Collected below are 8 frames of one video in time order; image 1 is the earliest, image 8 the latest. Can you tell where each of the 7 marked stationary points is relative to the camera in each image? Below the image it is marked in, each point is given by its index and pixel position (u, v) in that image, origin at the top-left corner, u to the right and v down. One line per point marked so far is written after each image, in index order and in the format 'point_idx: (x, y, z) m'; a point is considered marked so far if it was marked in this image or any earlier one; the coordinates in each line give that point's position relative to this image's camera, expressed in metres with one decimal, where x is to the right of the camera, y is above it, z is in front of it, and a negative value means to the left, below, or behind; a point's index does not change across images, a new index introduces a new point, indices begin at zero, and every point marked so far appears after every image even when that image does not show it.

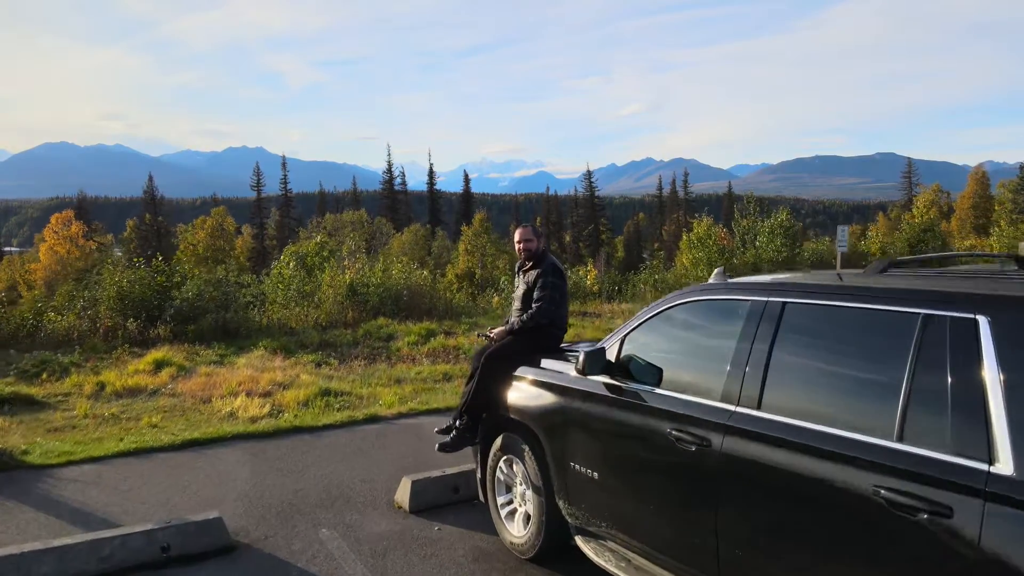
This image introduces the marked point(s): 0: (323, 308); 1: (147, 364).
0: (-3.3, -0.4, +12.9) m
1: (-4.1, -0.9, +8.1) m
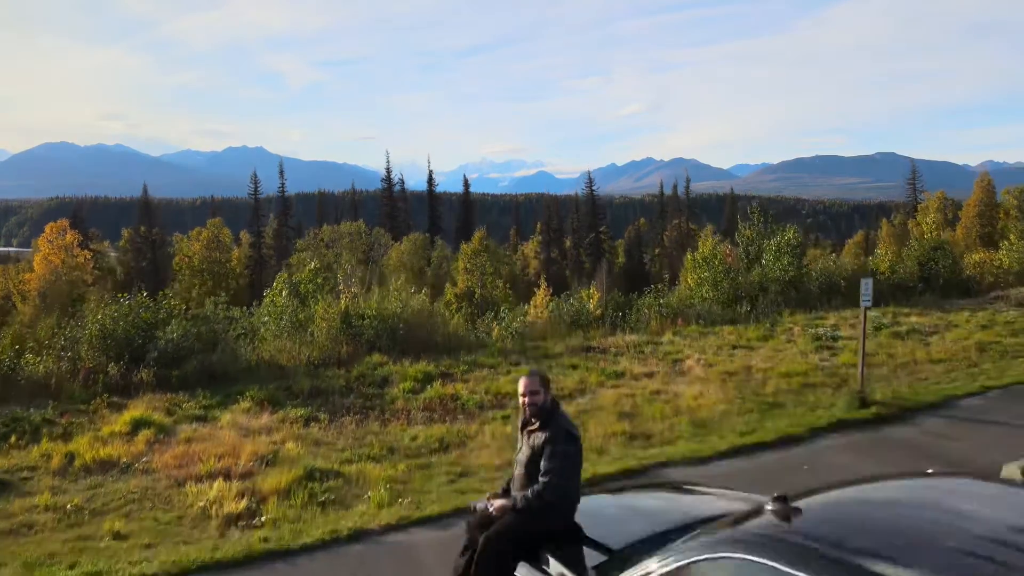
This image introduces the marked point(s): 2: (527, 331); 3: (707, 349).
0: (-3.3, -1.0, +12.3) m
1: (-4.1, -1.4, +7.6) m
2: (+0.3, -0.9, +14.6) m
3: (+3.3, -1.0, +12.2) m
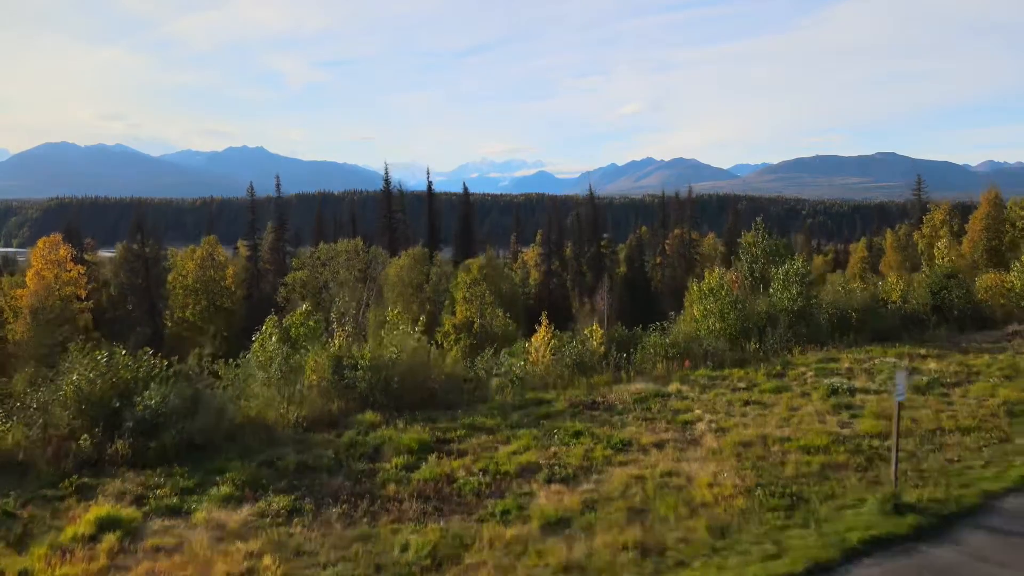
0: (-3.3, -1.8, +11.7) m
1: (-4.1, -2.3, +7.0) m
2: (+0.3, -1.7, +13.9) m
3: (+3.3, -1.9, +11.6) m
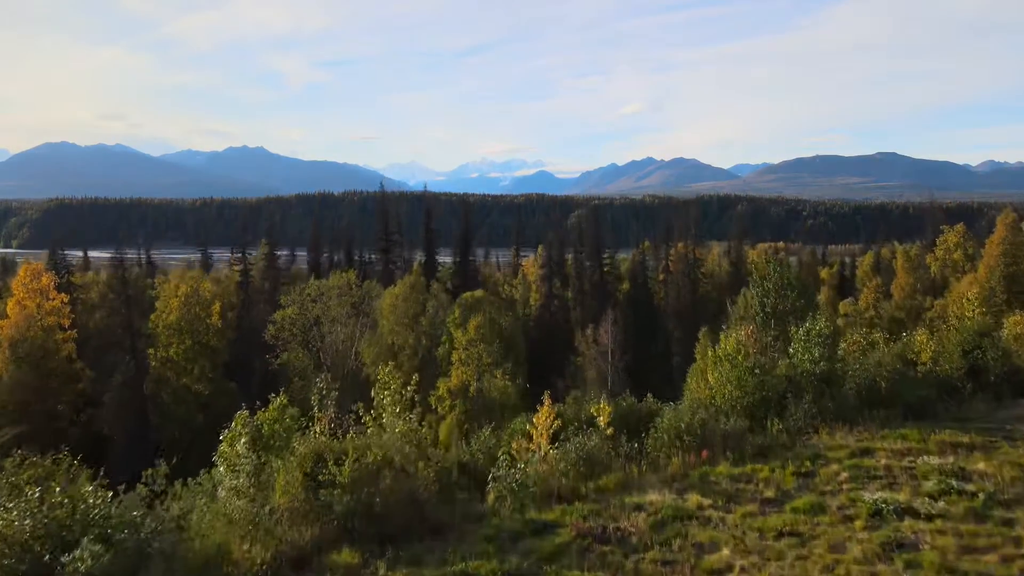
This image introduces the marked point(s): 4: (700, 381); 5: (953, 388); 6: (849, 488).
0: (-3.4, -3.4, +10.2) m
1: (-4.1, -3.9, +5.5) m
2: (+0.3, -3.3, +12.4) m
3: (+3.3, -3.5, +10.1) m
4: (+5.1, -2.3, +19.7) m
5: (+11.1, -2.5, +18.1) m
6: (+5.6, -3.3, +12.1) m
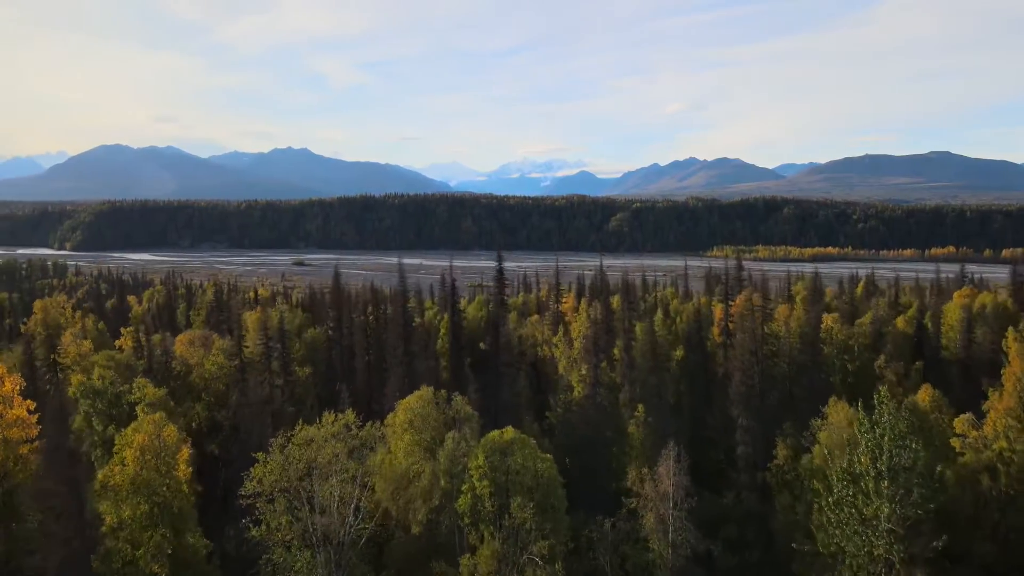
0: (-3.2, -8.5, +3.7) m
1: (-4.3, -9.0, -1.0) m
2: (+0.5, -8.5, +5.7) m
3: (+3.4, -8.6, +3.2) m
4: (+5.7, -7.5, +12.7) m
5: (+11.6, -7.7, +10.7) m
6: (+5.8, -8.5, +5.1) m
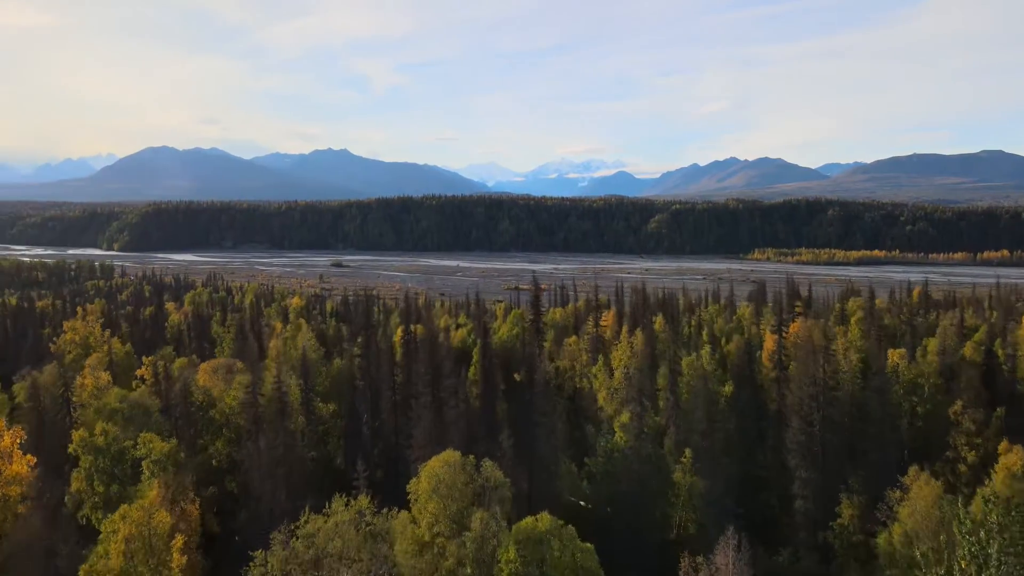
0: (-3.3, -10.7, +0.5) m
1: (-4.6, -11.1, -4.1) m
2: (+0.6, -10.6, +2.3) m
3: (+3.3, -10.8, -0.3) m
4: (+6.1, -9.7, +9.0) m
5: (+11.9, -9.9, +6.8) m
6: (+5.9, -10.7, +1.4) m
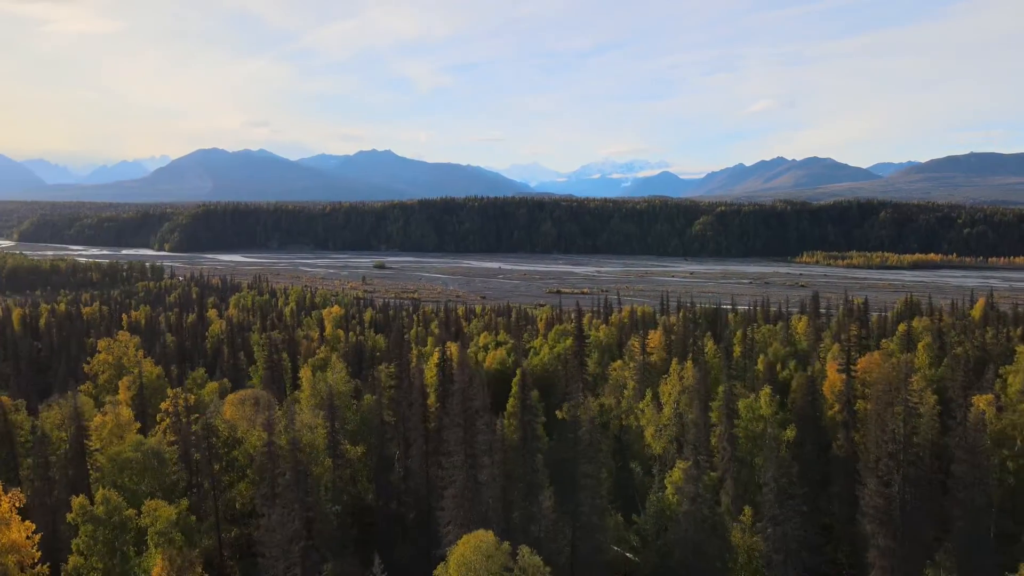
0: (-3.5, -12.9, -3.0) m
1: (-5.1, -13.3, -7.5) m
2: (+0.4, -12.9, -1.4) m
3: (+3.0, -13.1, -4.2) m
4: (+6.4, -11.9, +5.0) m
5: (+12.0, -12.3, +2.4) m
6: (+5.7, -13.0, -2.5) m
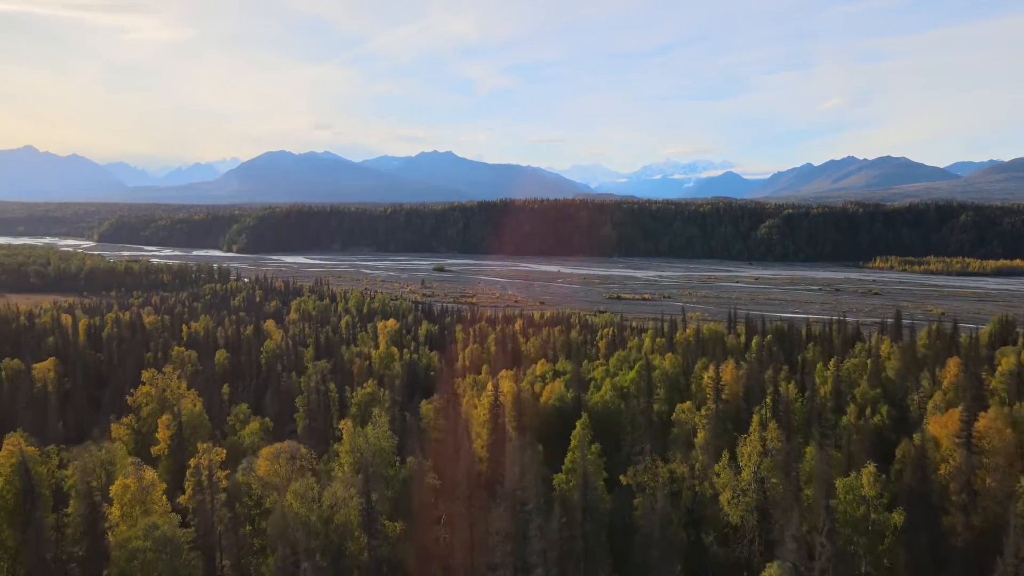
0: (-4.2, -16.0, -8.2) m
1: (-6.2, -16.4, -12.6) m
2: (-0.2, -16.0, -6.9) m
3: (+2.2, -16.3, -9.9) m
4: (+6.3, -15.2, -1.0) m
5: (+11.7, -15.6, -4.0) m
6: (+4.9, -16.2, -8.5) m
